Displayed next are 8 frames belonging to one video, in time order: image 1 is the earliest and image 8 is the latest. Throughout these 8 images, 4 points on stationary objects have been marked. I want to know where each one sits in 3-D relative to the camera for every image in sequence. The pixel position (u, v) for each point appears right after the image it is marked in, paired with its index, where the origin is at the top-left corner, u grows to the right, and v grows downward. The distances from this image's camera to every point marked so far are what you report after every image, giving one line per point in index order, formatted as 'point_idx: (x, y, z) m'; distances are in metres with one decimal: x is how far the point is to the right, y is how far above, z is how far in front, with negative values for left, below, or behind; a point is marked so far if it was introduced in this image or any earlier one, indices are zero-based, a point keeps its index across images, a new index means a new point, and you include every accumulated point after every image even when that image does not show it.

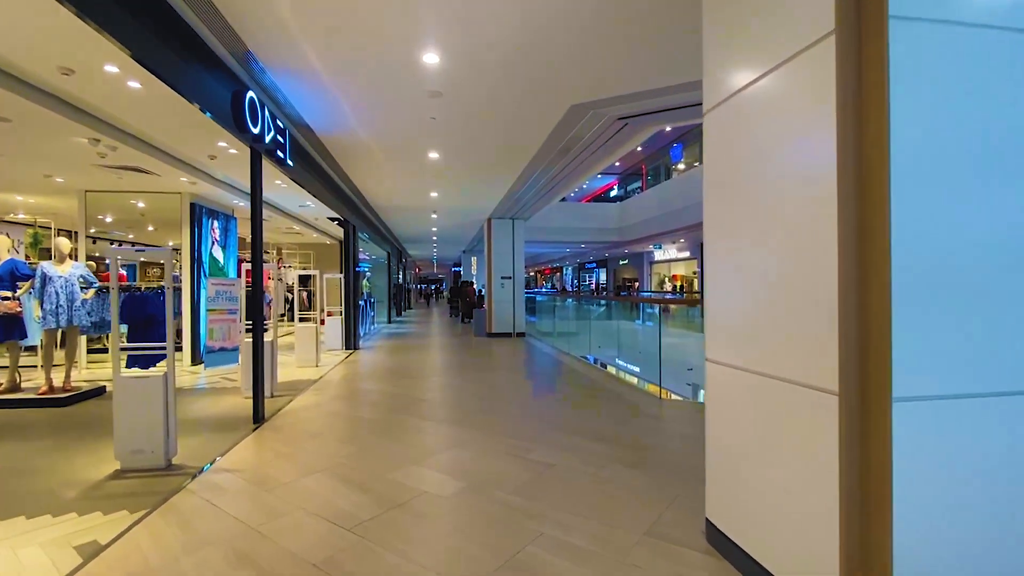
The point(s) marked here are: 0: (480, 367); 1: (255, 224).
0: (-0.4, -1.1, +6.3) m
1: (-2.0, +0.5, +3.7) m
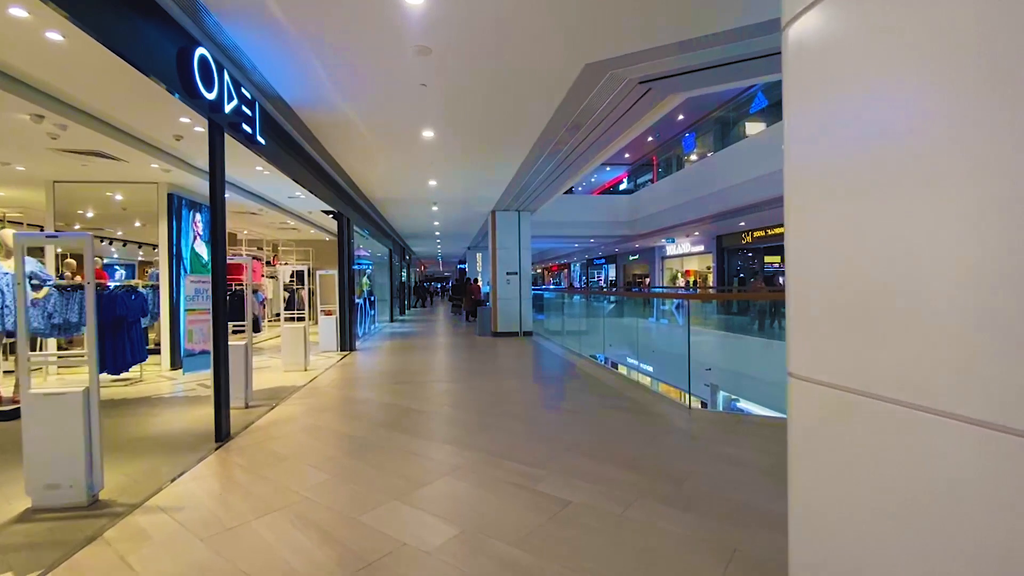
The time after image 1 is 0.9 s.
0: (-0.4, -1.0, +5.7) m
1: (-1.9, +0.5, +3.1) m
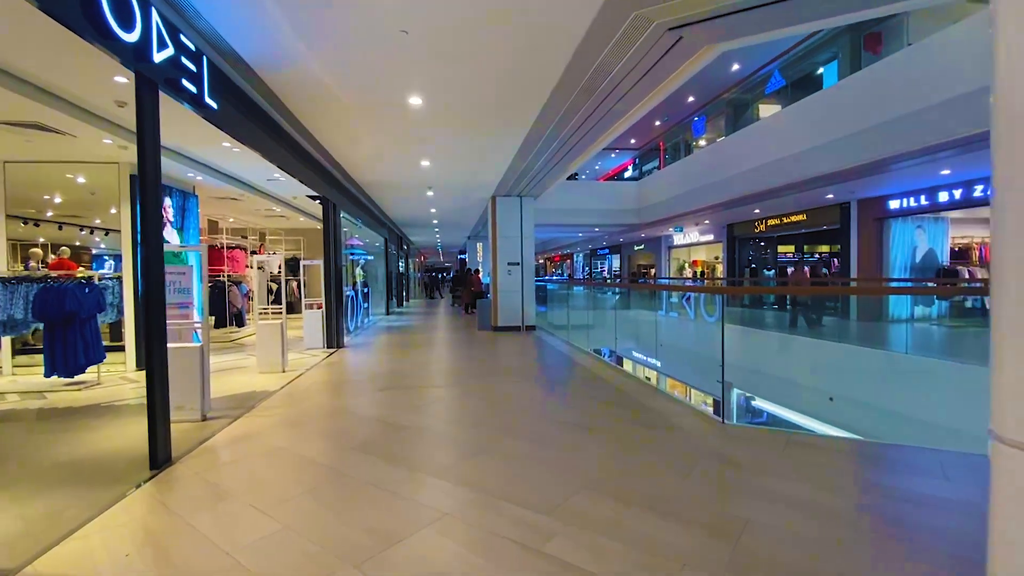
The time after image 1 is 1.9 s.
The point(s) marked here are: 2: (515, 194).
0: (-0.4, -0.9, +5.2) m
1: (-1.9, +0.6, +2.5) m
2: (+0.1, +1.8, +9.1) m
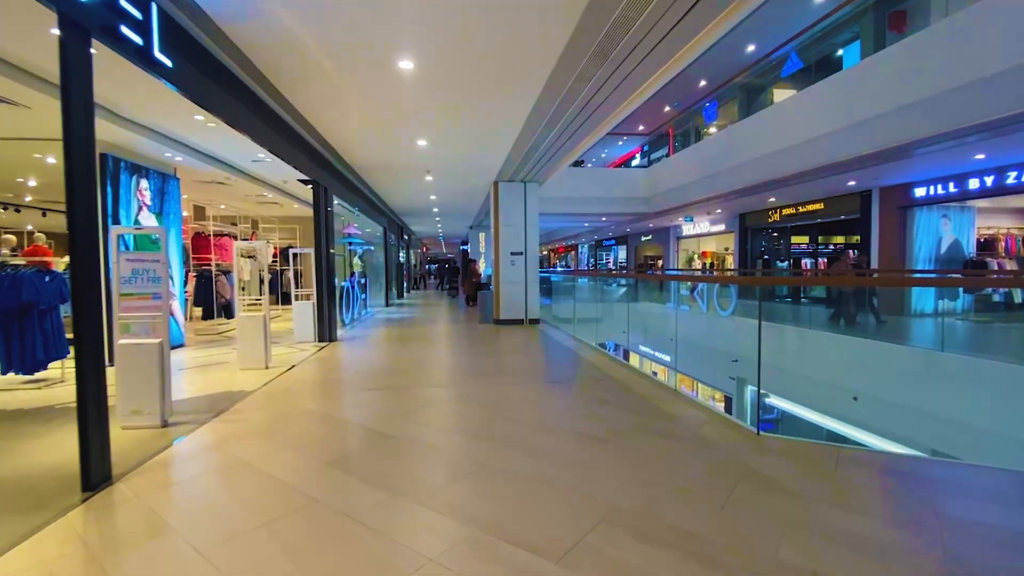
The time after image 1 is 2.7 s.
0: (-0.3, -0.8, +4.7) m
1: (-1.9, +0.6, +2.1) m
2: (+0.1, +2.0, +8.6) m
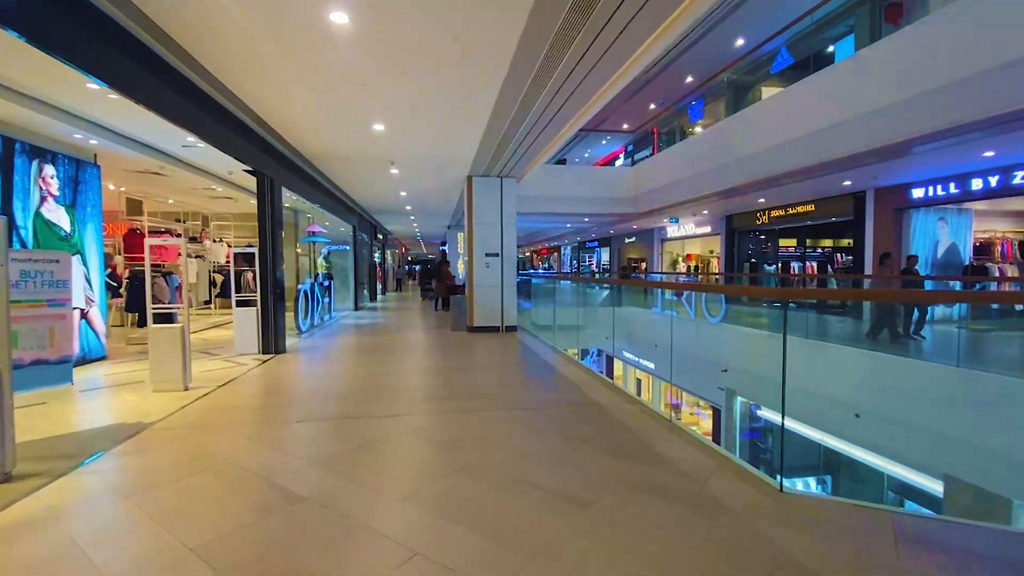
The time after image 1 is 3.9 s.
0: (-0.6, -0.9, +4.1) m
1: (-2.1, +0.6, +1.4) m
2: (-0.3, +1.9, +8.0) m
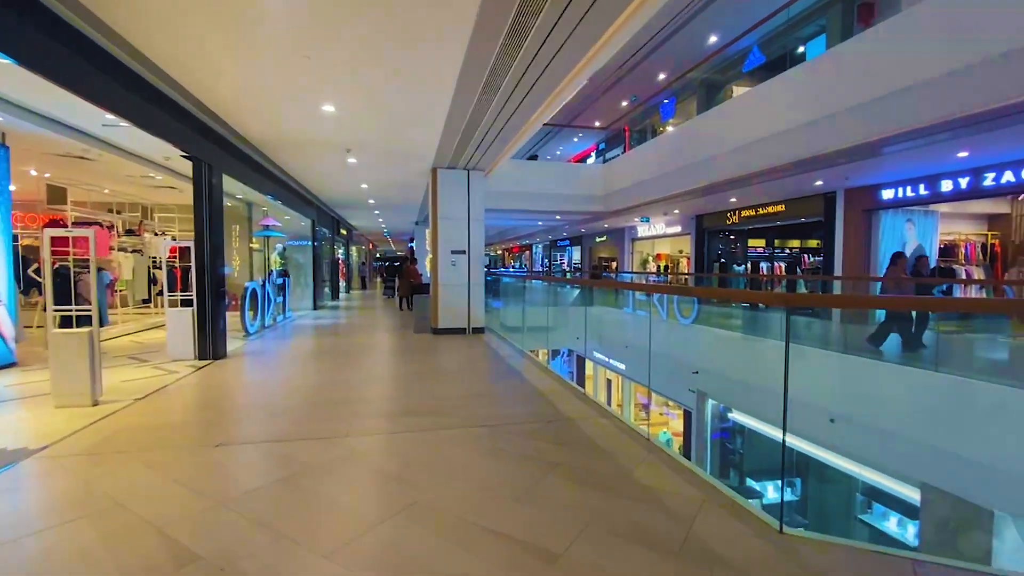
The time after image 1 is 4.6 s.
0: (-0.9, -0.9, +3.7) m
1: (-2.2, +0.6, +0.9) m
2: (-0.8, +1.9, +7.6) m
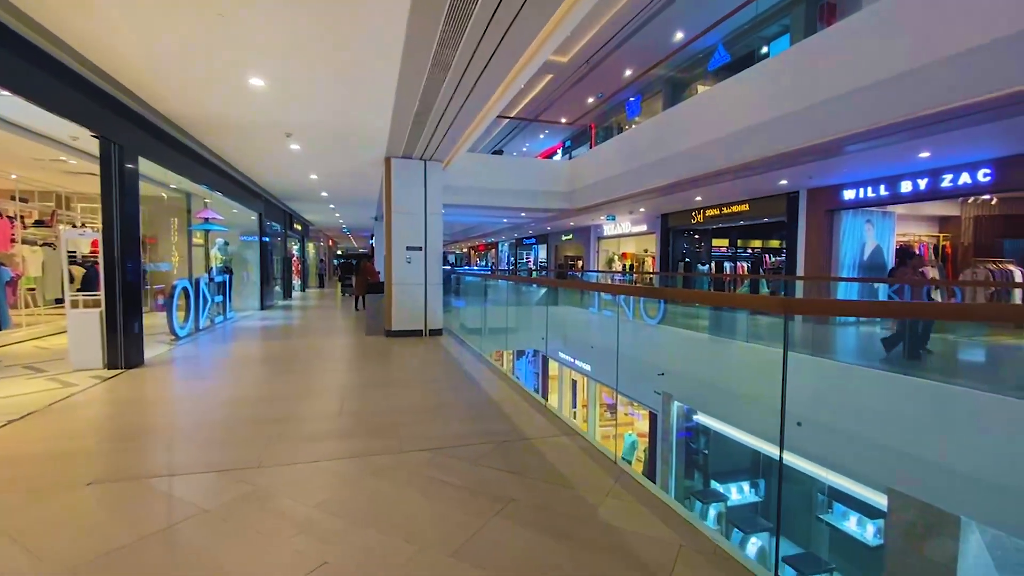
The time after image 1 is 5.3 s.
0: (-1.2, -0.9, +3.2) m
1: (-2.3, +0.6, +0.3) m
2: (-1.4, +1.9, +7.1) m
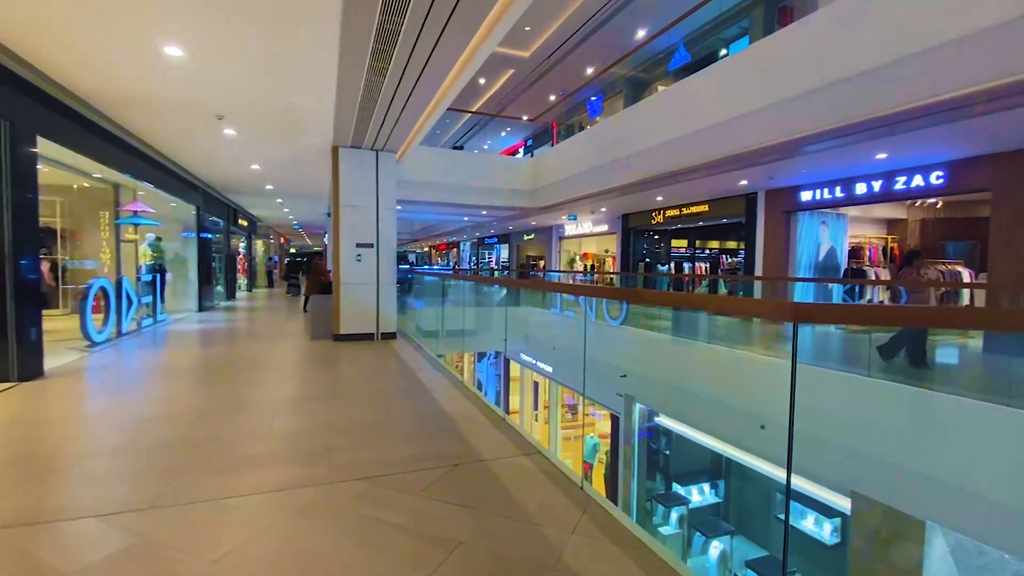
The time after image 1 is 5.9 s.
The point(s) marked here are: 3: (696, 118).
0: (-1.5, -0.9, +2.8) m
1: (-2.4, +0.6, -0.2) m
2: (-1.9, +1.9, +6.6) m
3: (+3.1, +2.8, +8.0) m
